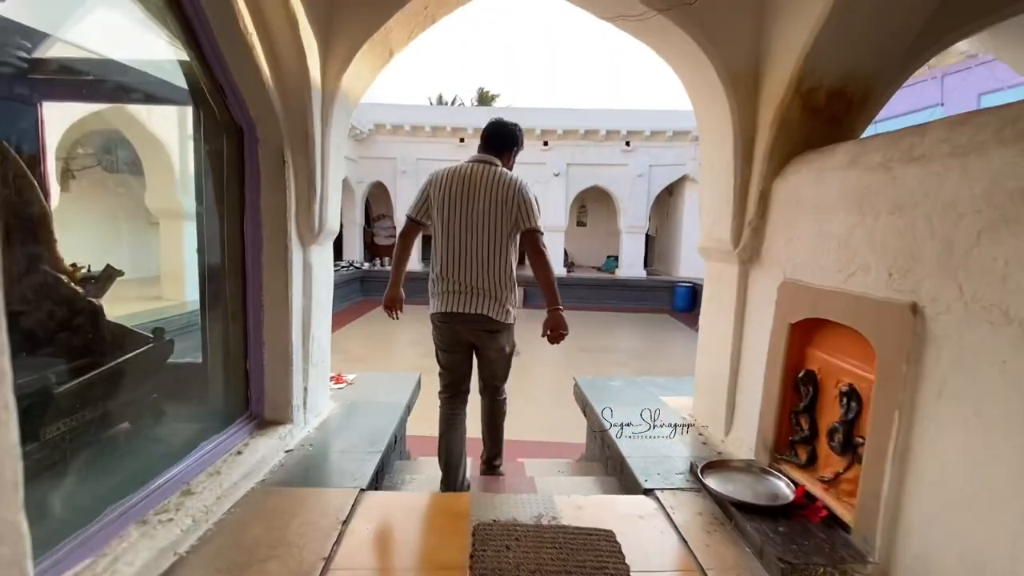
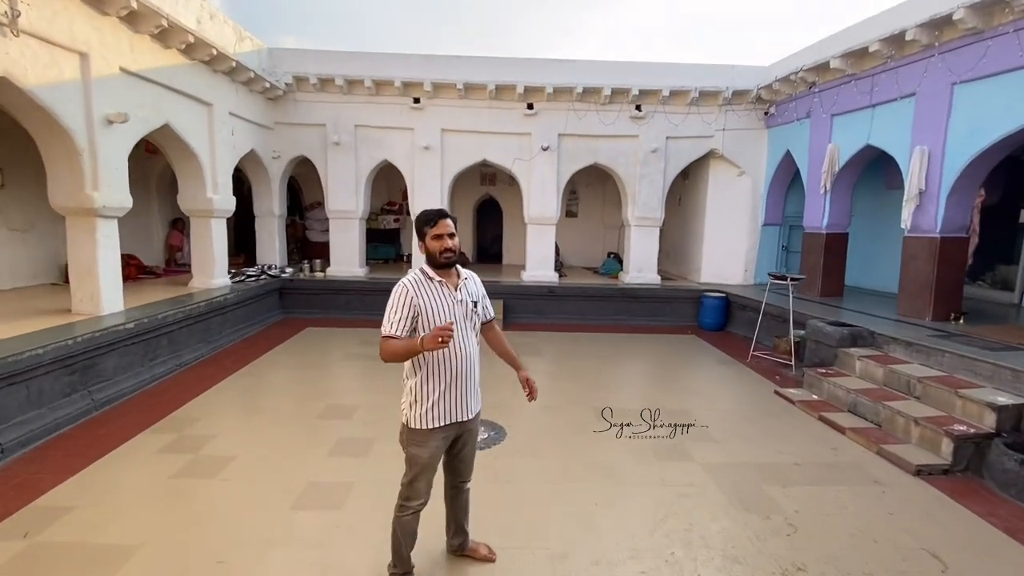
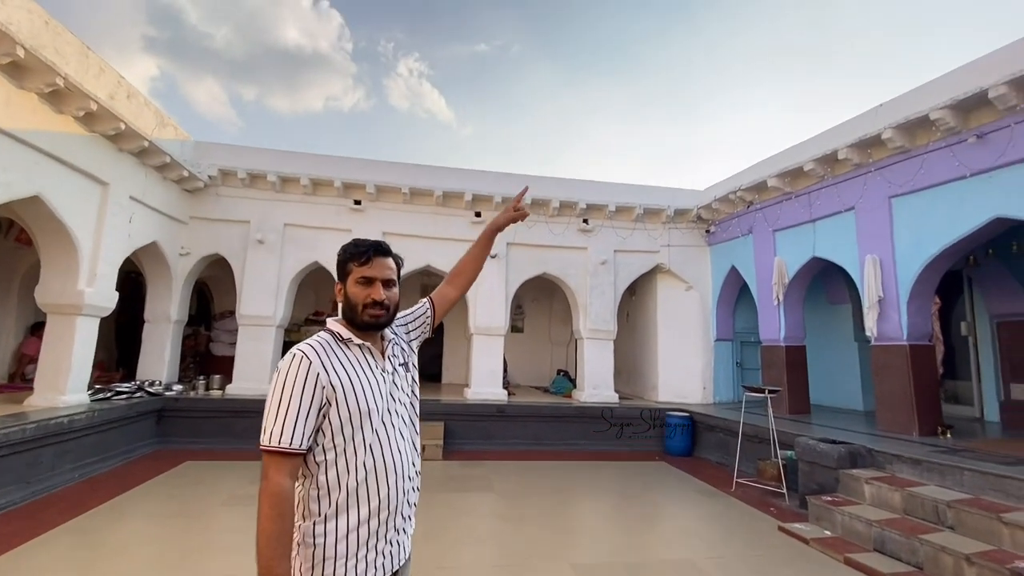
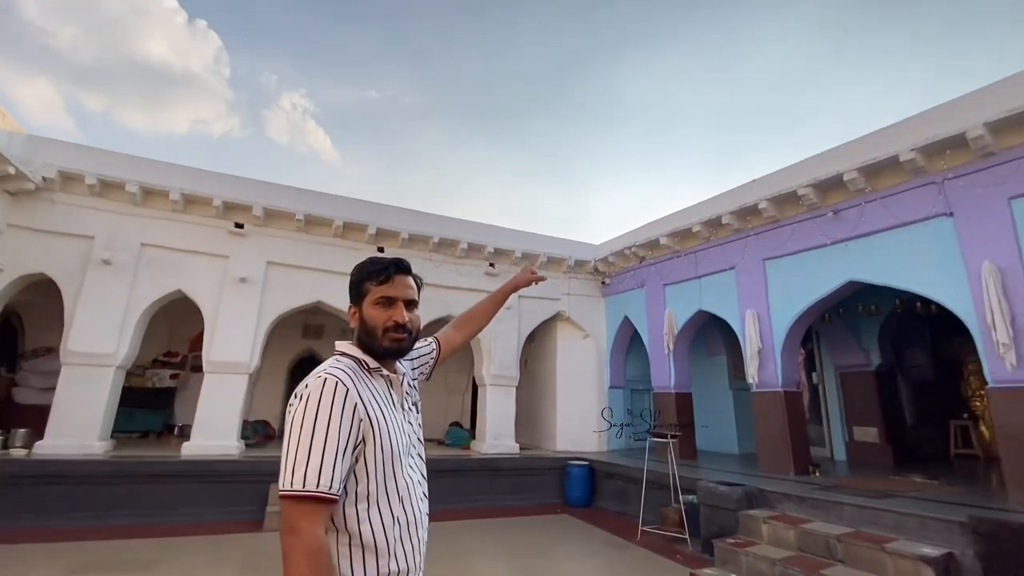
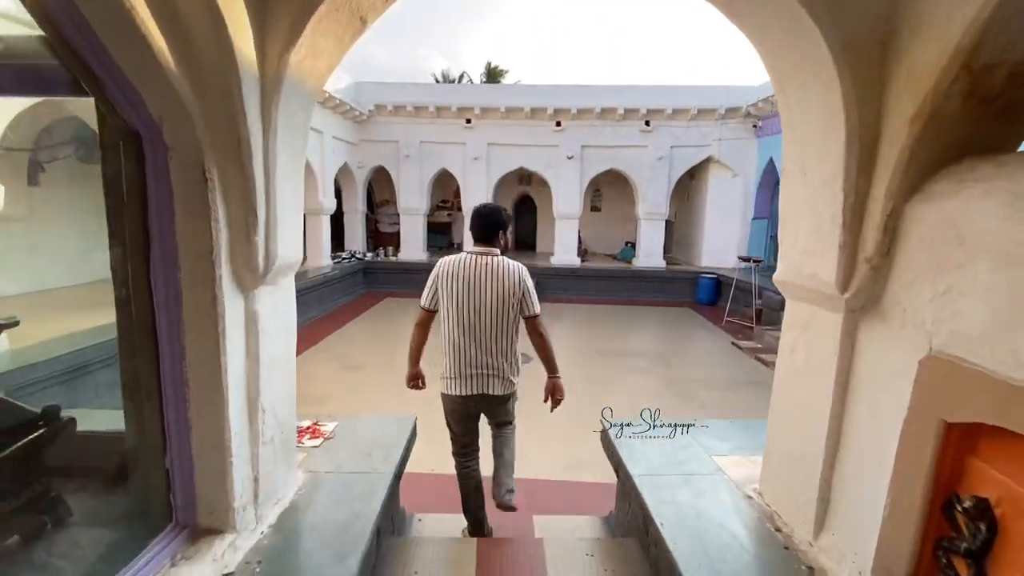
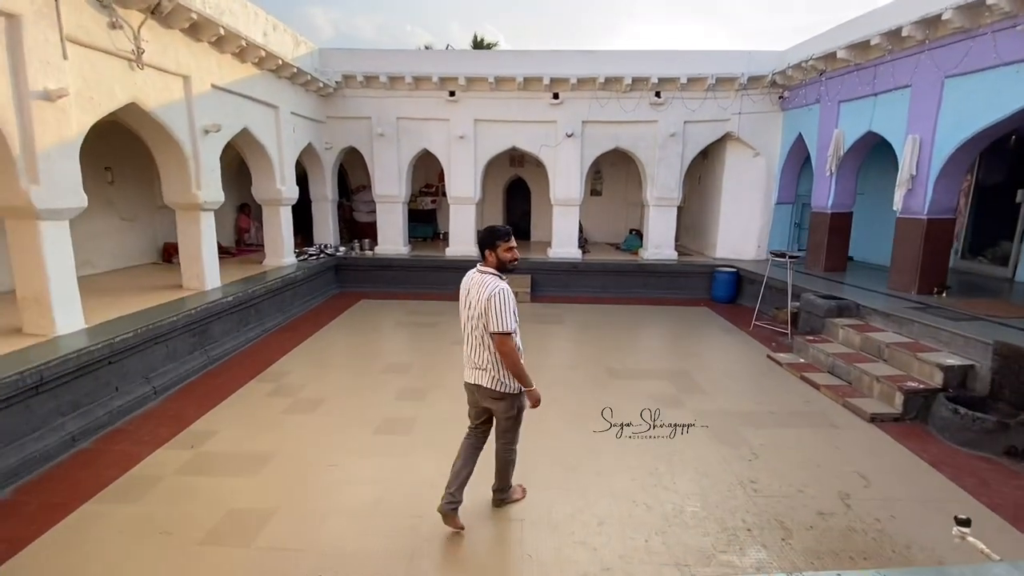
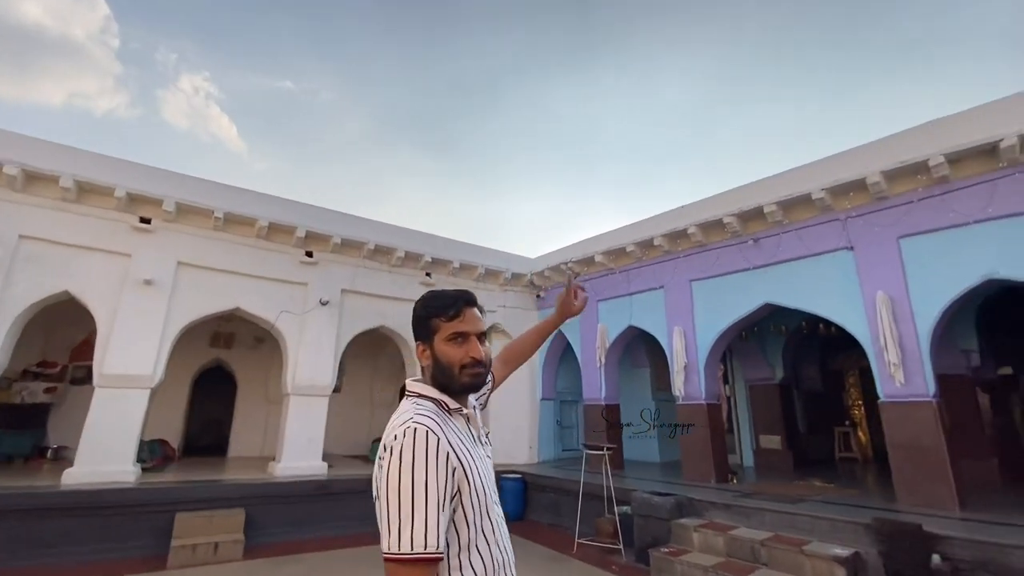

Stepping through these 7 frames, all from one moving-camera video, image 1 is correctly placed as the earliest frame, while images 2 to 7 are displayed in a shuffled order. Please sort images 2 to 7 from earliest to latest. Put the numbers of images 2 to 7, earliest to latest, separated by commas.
5, 6, 2, 3, 4, 7
